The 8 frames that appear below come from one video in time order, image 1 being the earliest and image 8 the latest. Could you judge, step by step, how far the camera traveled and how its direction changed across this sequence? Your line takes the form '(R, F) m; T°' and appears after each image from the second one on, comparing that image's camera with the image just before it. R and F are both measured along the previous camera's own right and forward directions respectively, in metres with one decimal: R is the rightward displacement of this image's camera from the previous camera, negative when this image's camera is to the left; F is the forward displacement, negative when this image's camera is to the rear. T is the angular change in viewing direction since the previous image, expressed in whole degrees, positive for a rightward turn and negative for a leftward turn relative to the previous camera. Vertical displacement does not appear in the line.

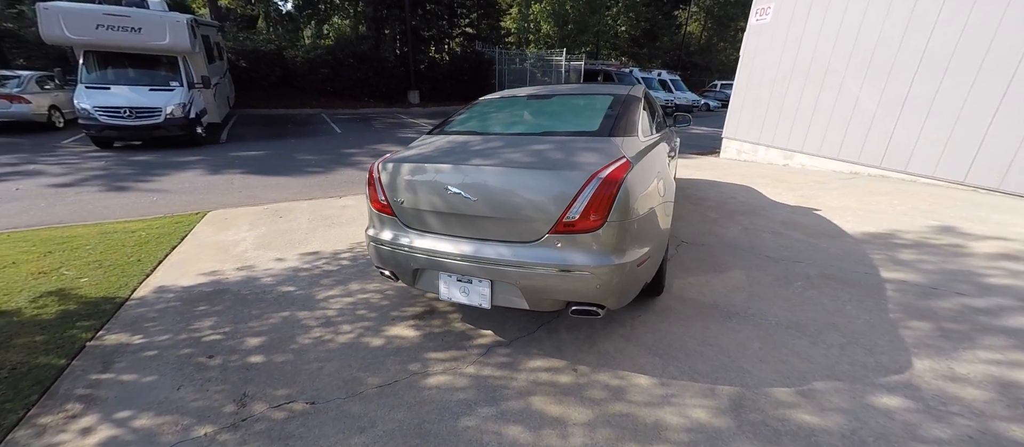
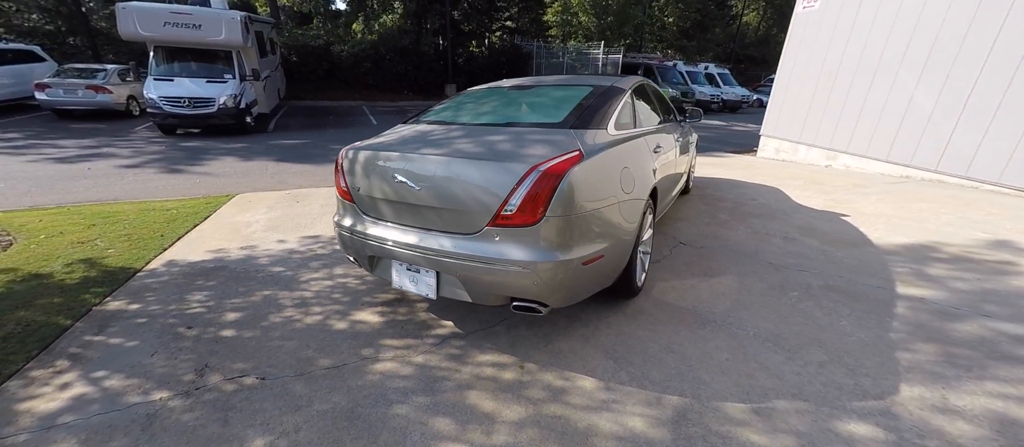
(+0.5, 0.0) m; -6°
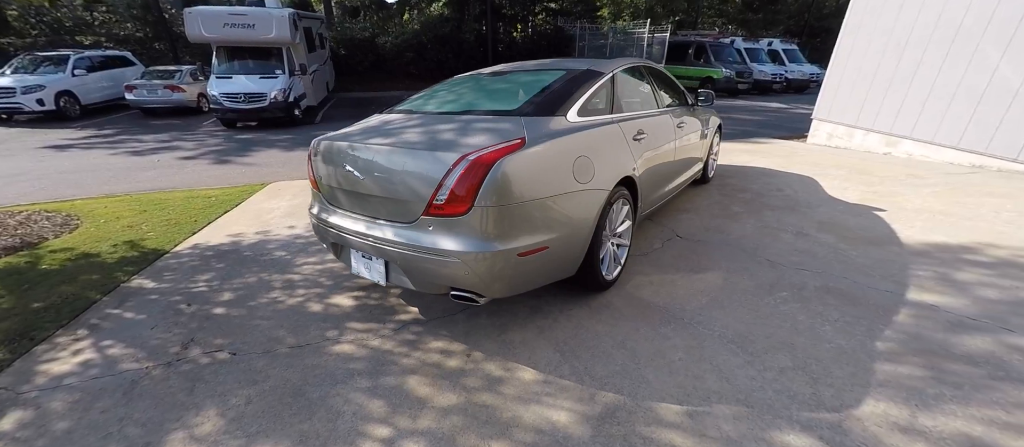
(+0.6, 0.0) m; -8°
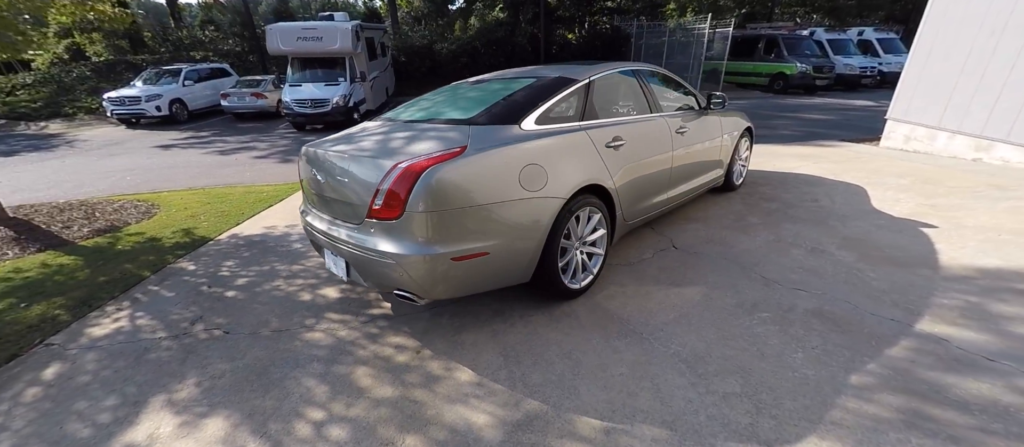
(+0.7, 0.0) m; -9°
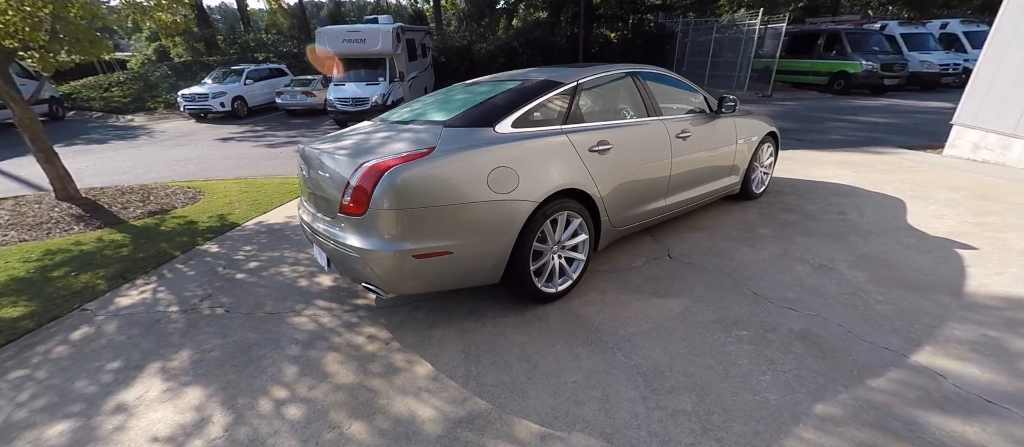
(+0.4, 0.0) m; -6°
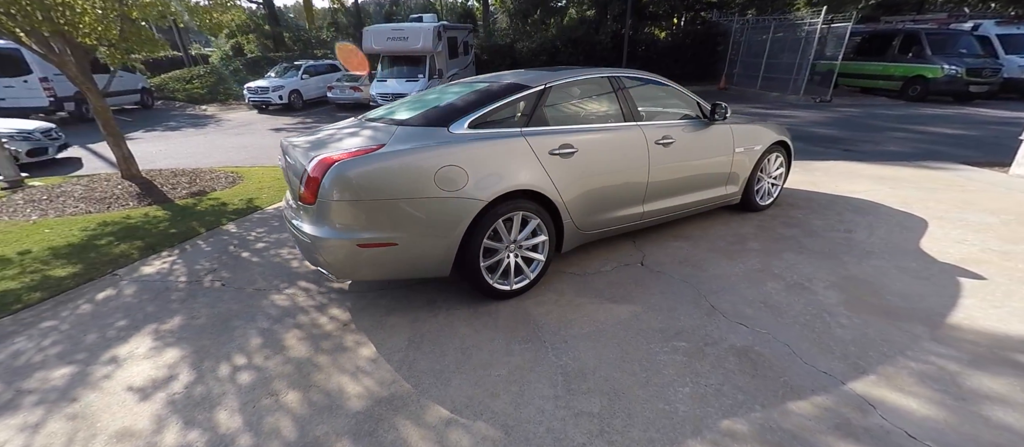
(+0.6, -0.1) m; -7°
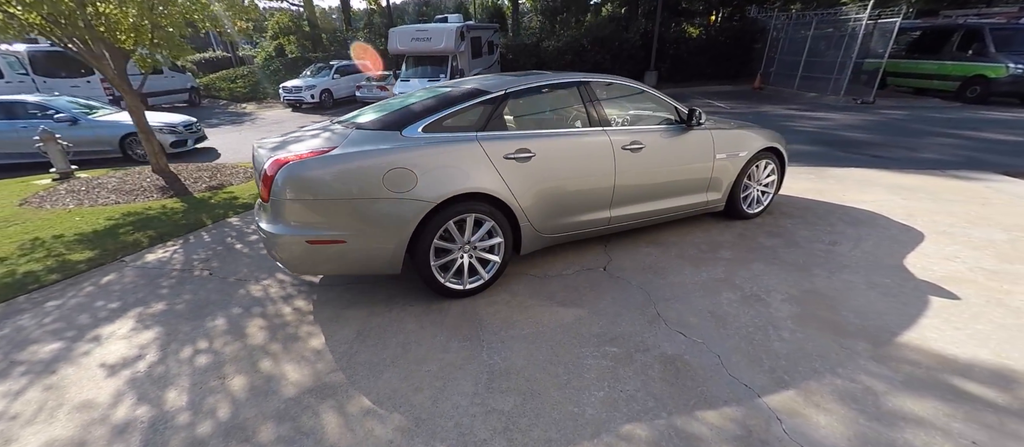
(+0.5, 0.0) m; -5°
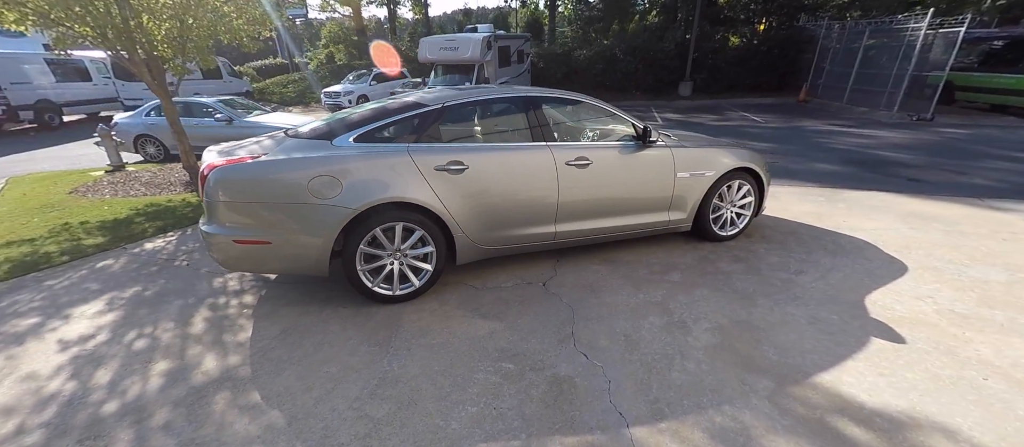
(+0.8, 0.0) m; -6°
